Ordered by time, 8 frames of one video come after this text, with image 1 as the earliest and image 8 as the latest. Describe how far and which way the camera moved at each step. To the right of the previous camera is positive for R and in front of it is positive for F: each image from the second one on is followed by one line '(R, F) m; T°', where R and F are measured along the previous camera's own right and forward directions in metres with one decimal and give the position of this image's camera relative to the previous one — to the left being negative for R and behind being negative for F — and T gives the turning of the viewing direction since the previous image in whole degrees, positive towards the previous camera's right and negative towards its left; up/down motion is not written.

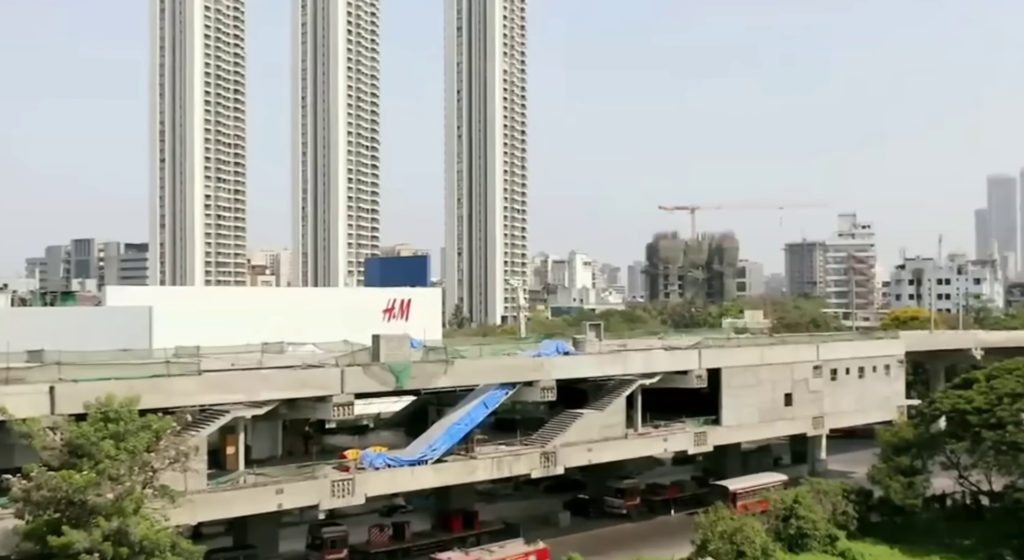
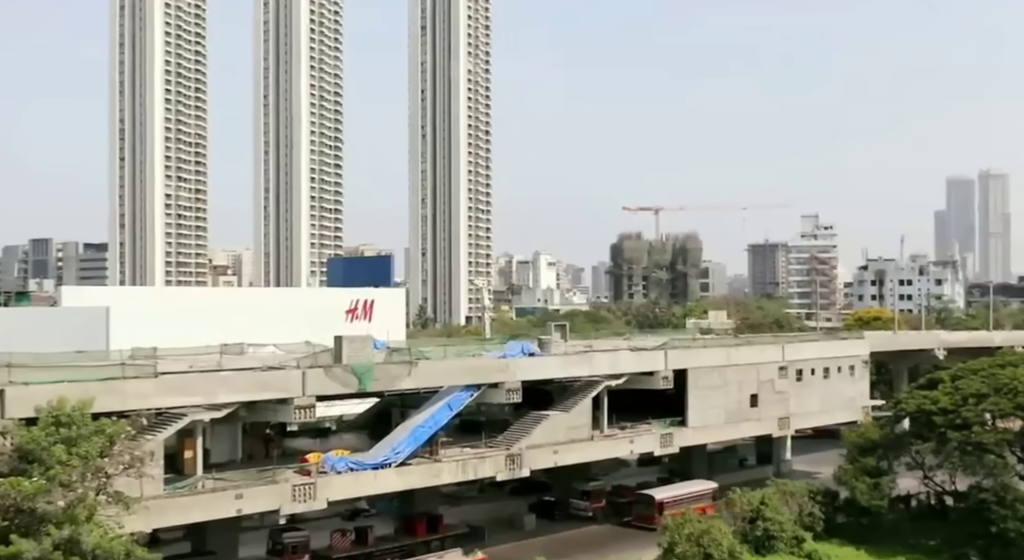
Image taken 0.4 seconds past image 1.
(0.0, +0.5) m; +2°
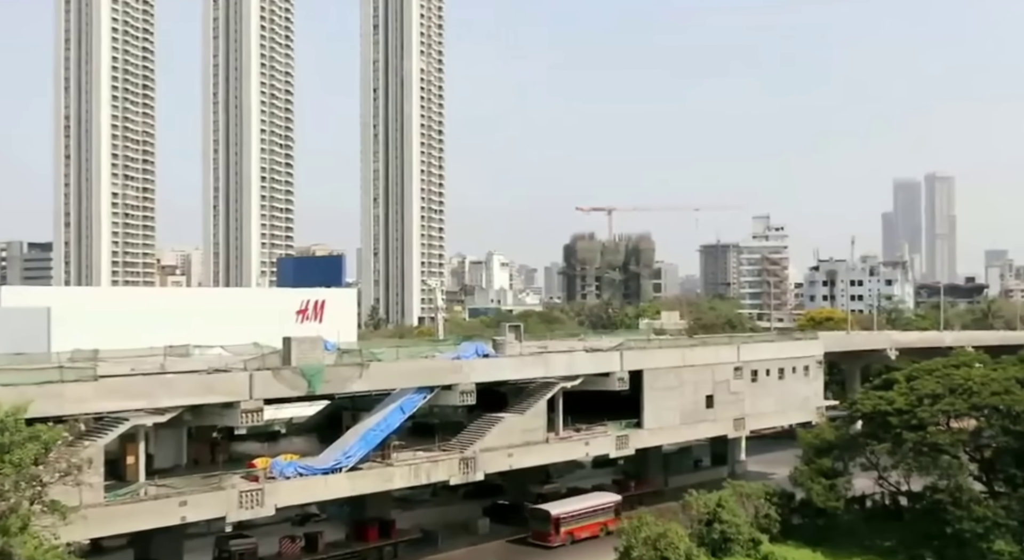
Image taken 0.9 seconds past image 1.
(0.0, +0.6) m; +3°
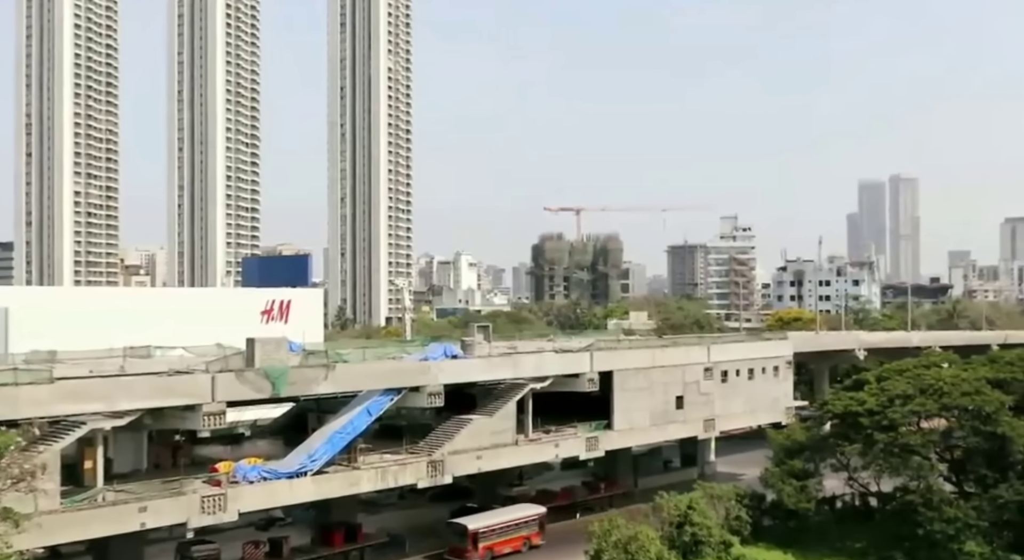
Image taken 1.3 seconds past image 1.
(0.0, +0.5) m; +2°
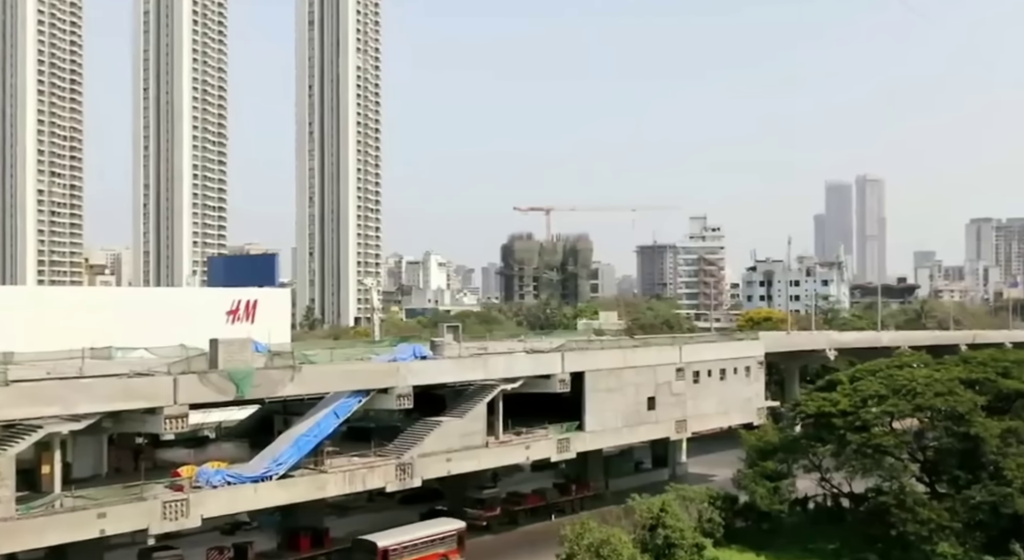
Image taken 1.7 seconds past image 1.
(0.0, +0.5) m; +2°
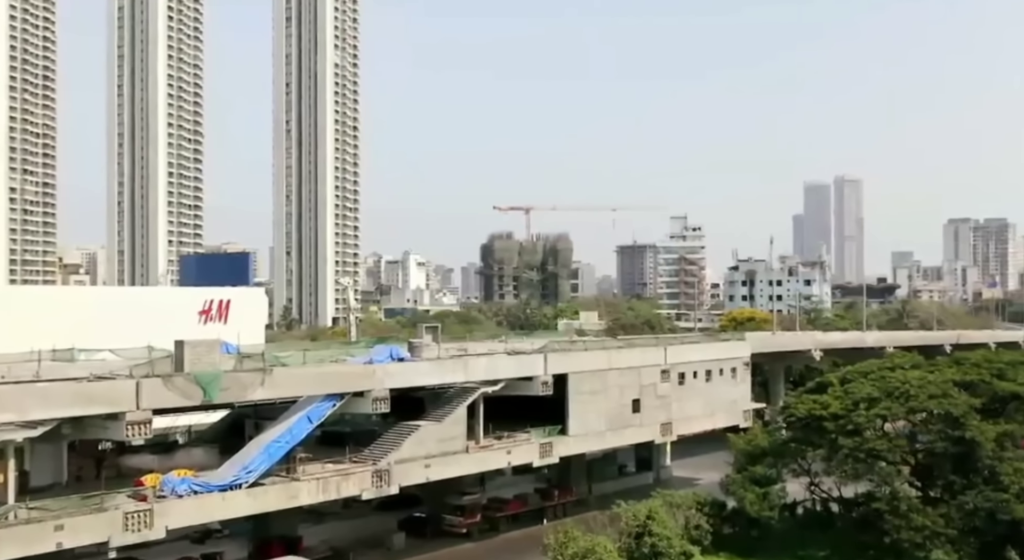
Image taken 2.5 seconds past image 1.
(-0.1, +1.1) m; +1°
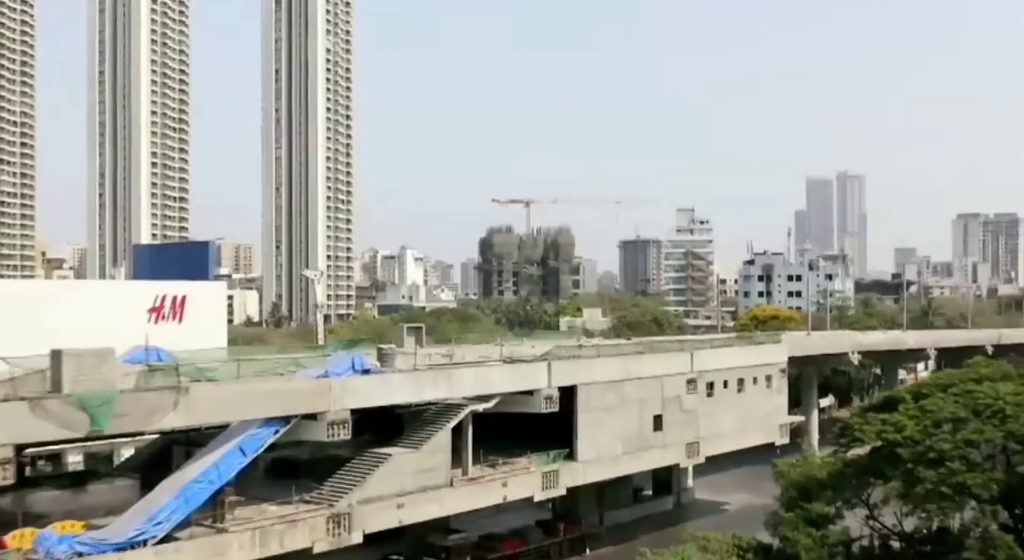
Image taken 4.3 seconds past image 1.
(+0.1, +6.1) m; 0°
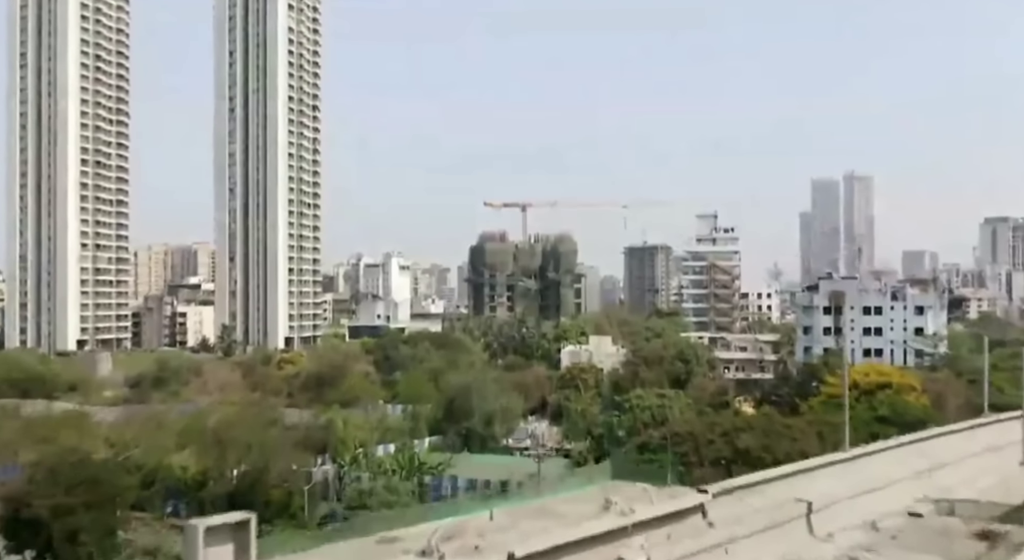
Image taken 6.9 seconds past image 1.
(+0.8, +19.7) m; 0°
